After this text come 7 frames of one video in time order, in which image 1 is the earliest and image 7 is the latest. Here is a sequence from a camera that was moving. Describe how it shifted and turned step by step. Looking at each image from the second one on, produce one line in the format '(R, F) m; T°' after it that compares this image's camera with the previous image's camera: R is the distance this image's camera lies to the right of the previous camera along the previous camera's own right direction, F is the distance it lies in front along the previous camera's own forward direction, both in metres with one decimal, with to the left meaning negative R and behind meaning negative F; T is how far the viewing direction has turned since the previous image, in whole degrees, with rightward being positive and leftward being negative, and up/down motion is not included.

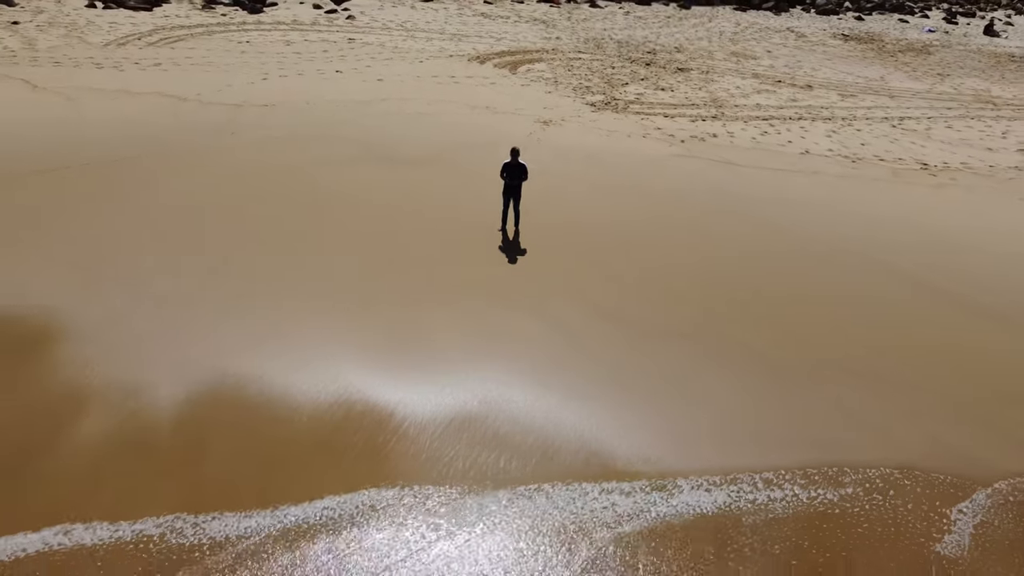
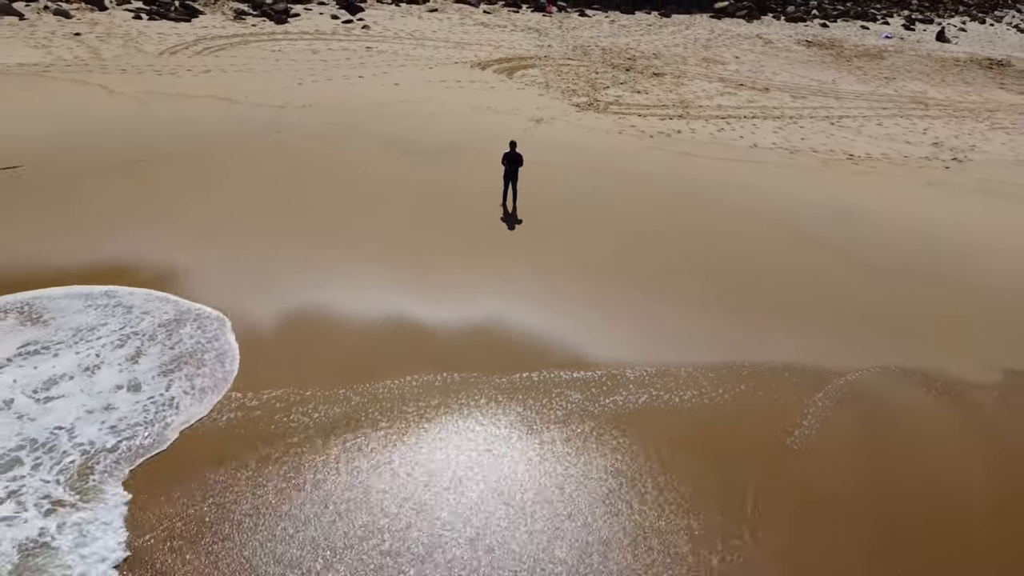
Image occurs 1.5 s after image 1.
(0.0, -1.9) m; 0°
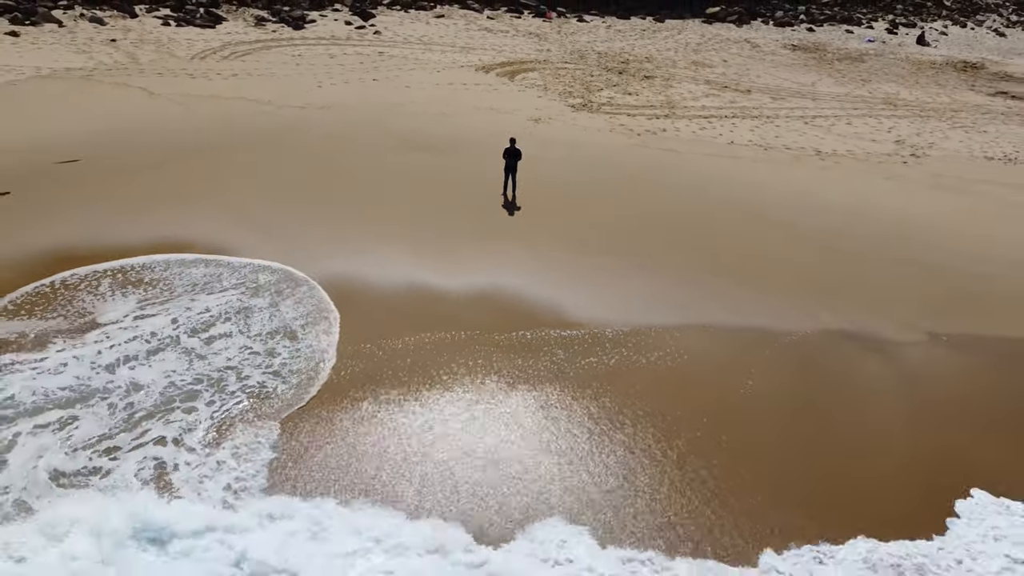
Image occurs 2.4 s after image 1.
(+0.1, -1.2) m; 0°
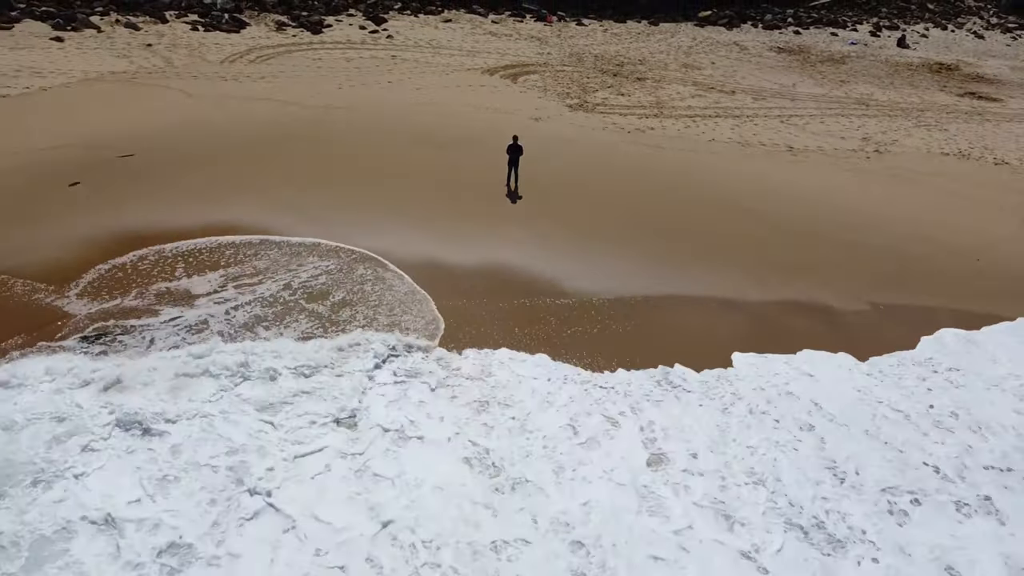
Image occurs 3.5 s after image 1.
(0.0, -1.4) m; 0°
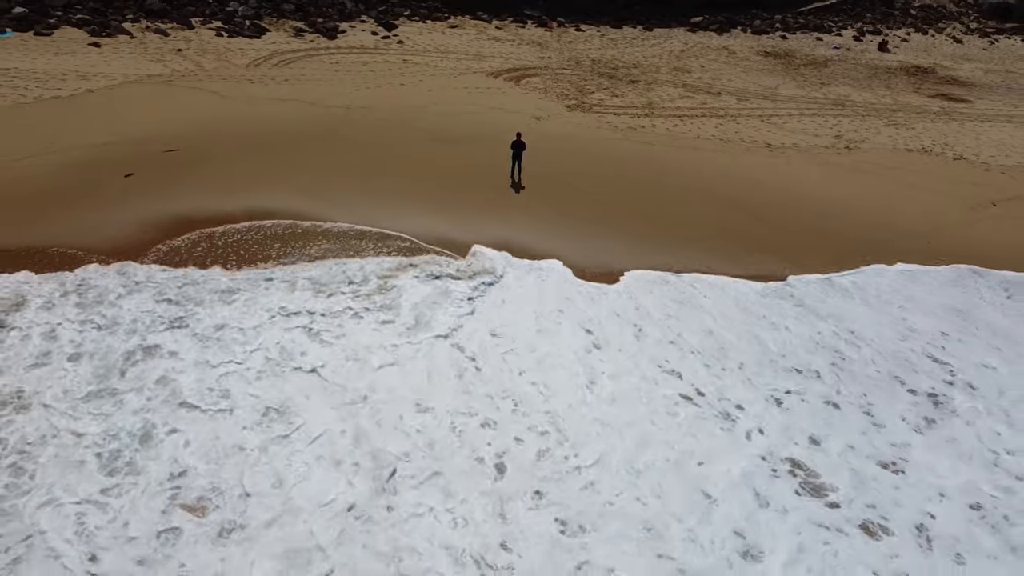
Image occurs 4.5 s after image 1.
(0.0, -1.4) m; 0°
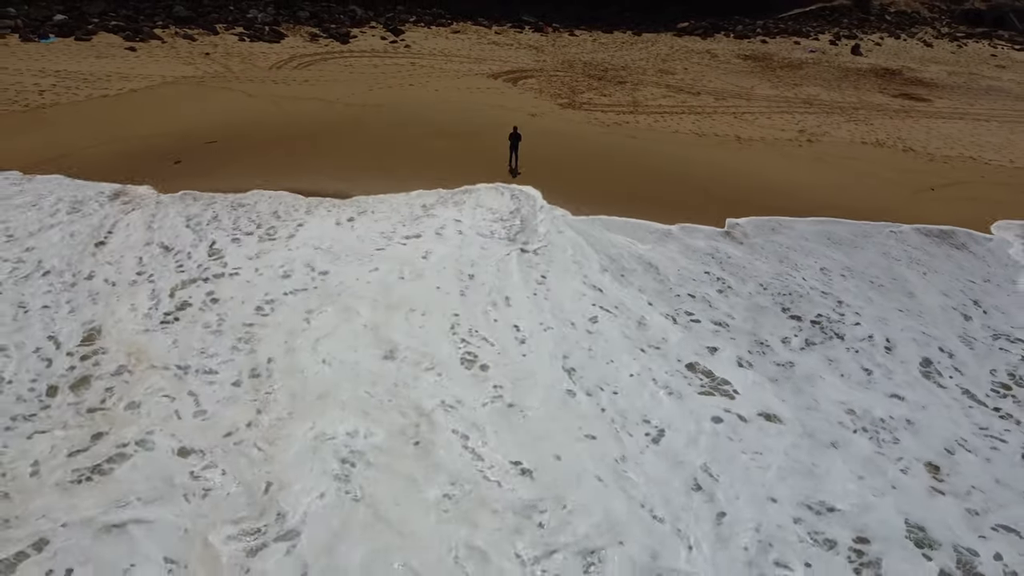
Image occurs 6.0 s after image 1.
(0.0, -1.8) m; 0°
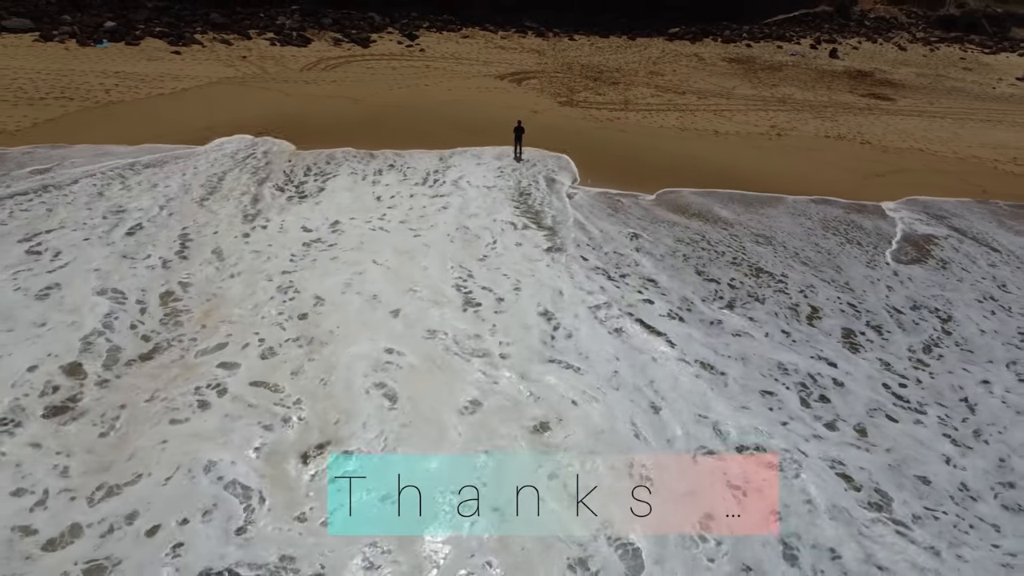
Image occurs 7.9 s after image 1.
(0.0, -2.3) m; 0°
